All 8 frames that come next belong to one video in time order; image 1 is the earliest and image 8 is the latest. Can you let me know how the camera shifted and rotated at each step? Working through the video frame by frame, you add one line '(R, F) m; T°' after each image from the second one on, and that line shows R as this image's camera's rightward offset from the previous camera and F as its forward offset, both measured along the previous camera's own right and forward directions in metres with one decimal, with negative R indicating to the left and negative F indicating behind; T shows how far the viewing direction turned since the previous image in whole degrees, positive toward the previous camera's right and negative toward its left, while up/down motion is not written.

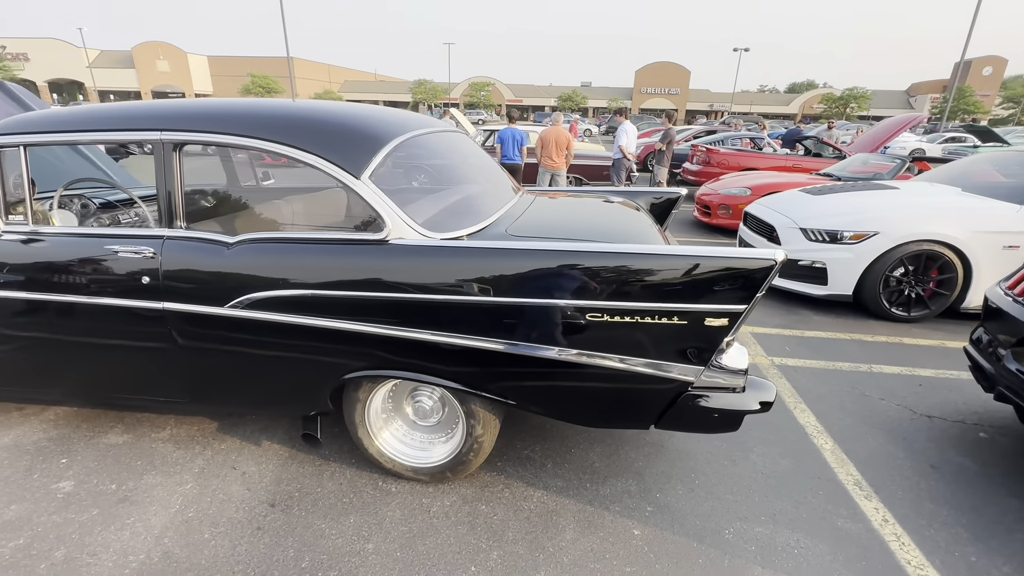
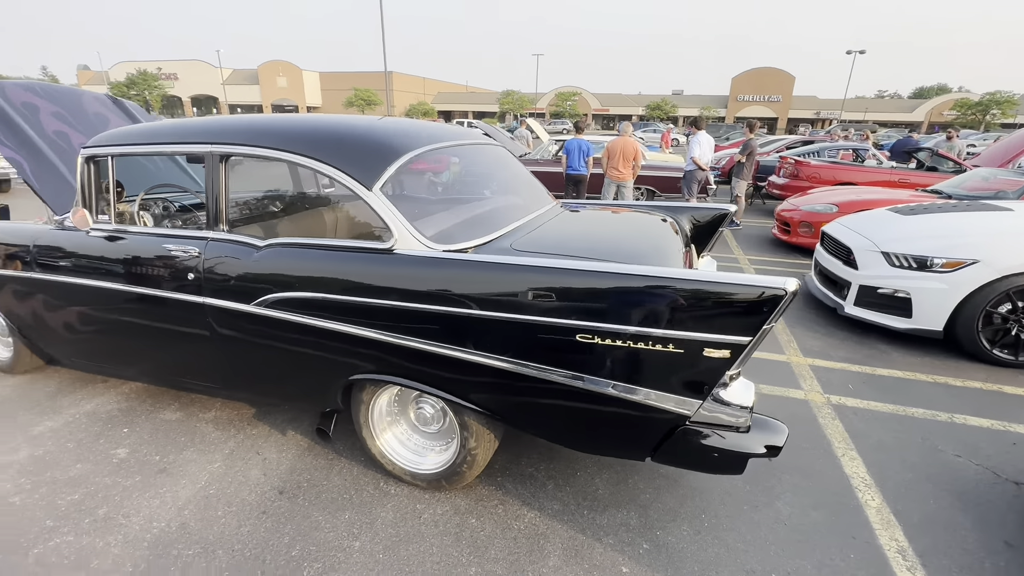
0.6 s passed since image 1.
(+0.3, 0.0) m; -9°
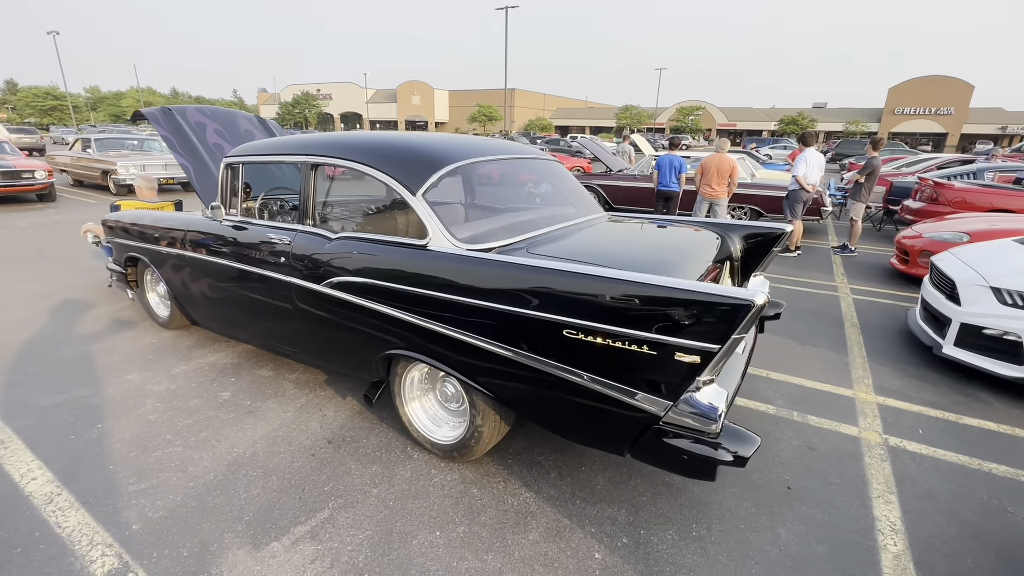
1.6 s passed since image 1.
(+0.4, -0.2) m; -13°
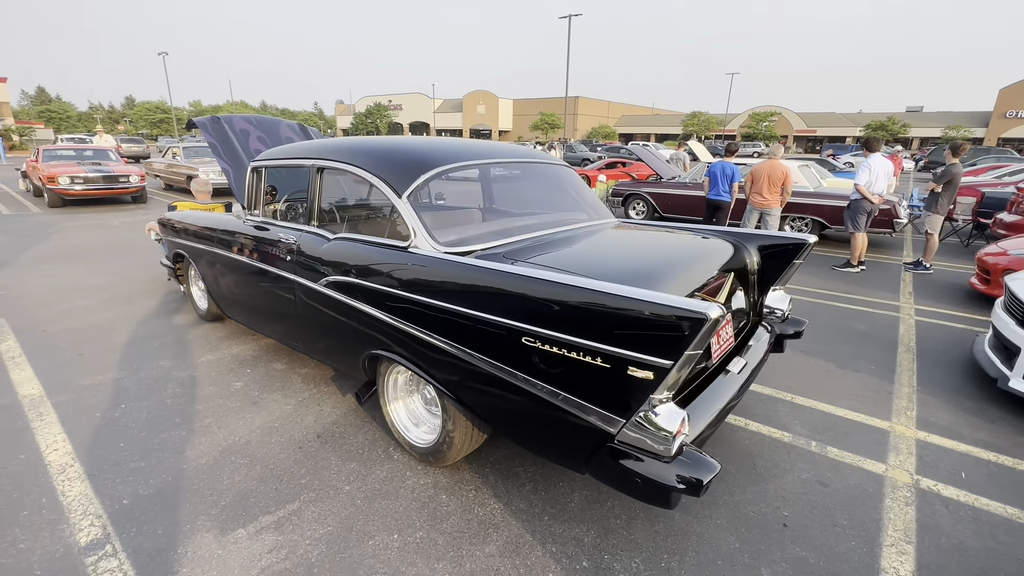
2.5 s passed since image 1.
(+0.4, +0.1) m; -7°
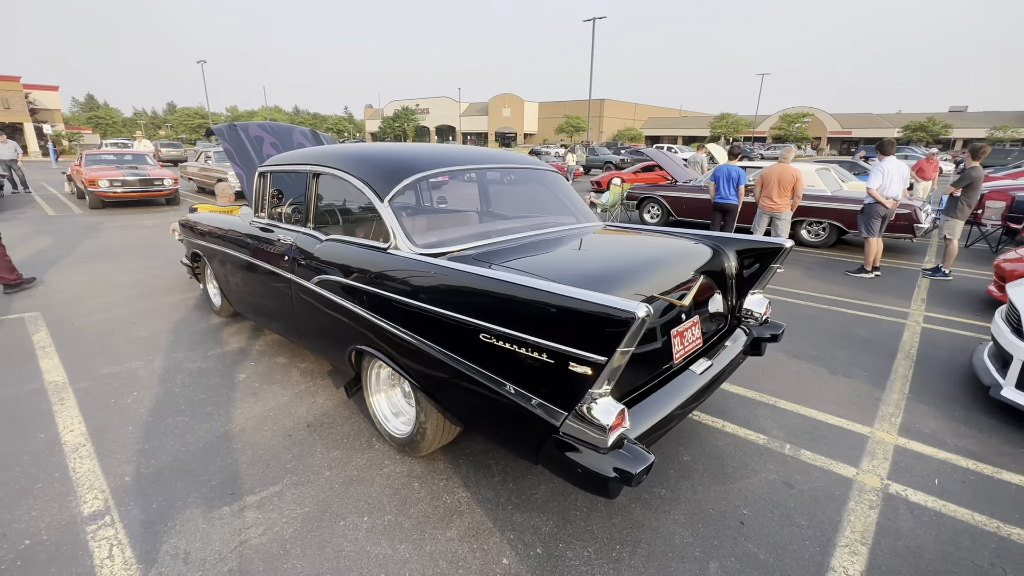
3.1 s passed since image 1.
(+0.3, -0.1) m; -3°
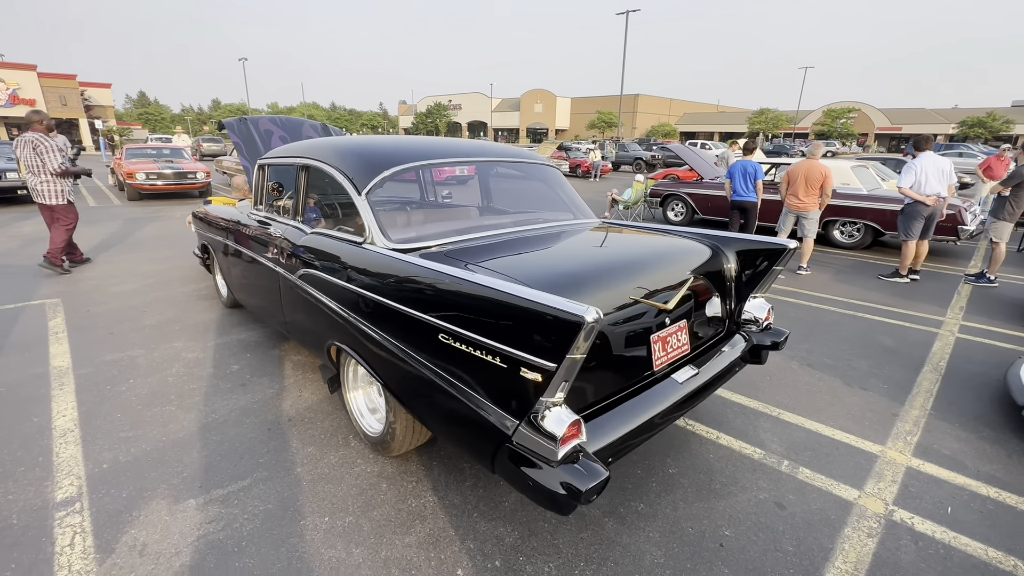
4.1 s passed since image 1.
(+0.3, +0.1) m; -4°
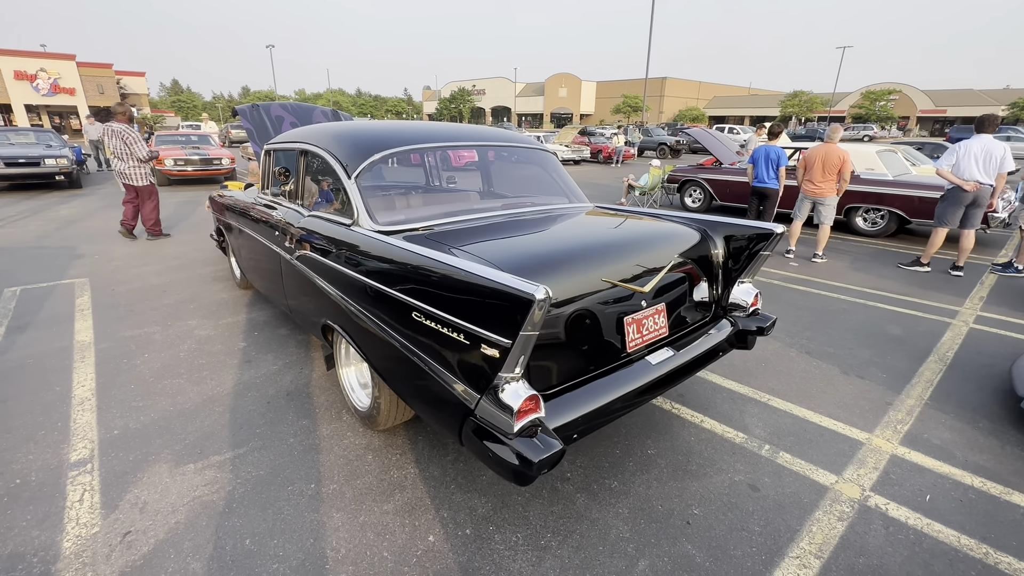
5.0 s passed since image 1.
(+0.2, -0.1) m; -3°
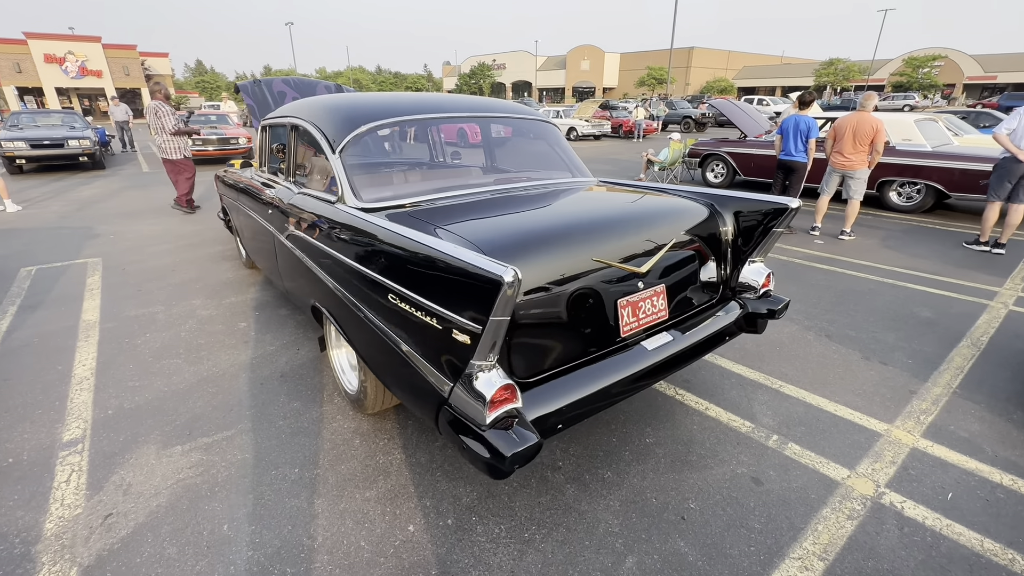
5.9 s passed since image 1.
(+0.2, +0.1) m; -3°
